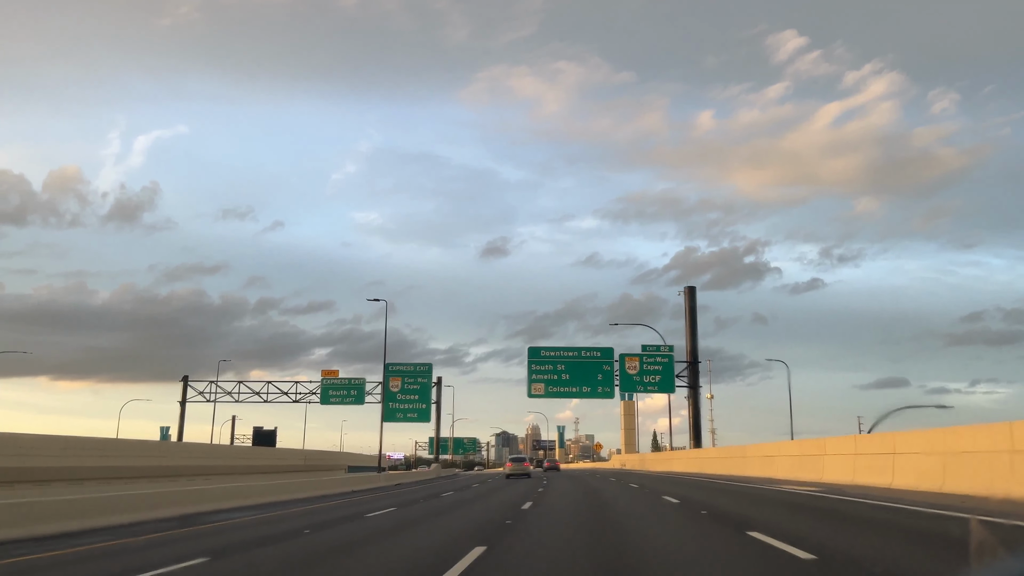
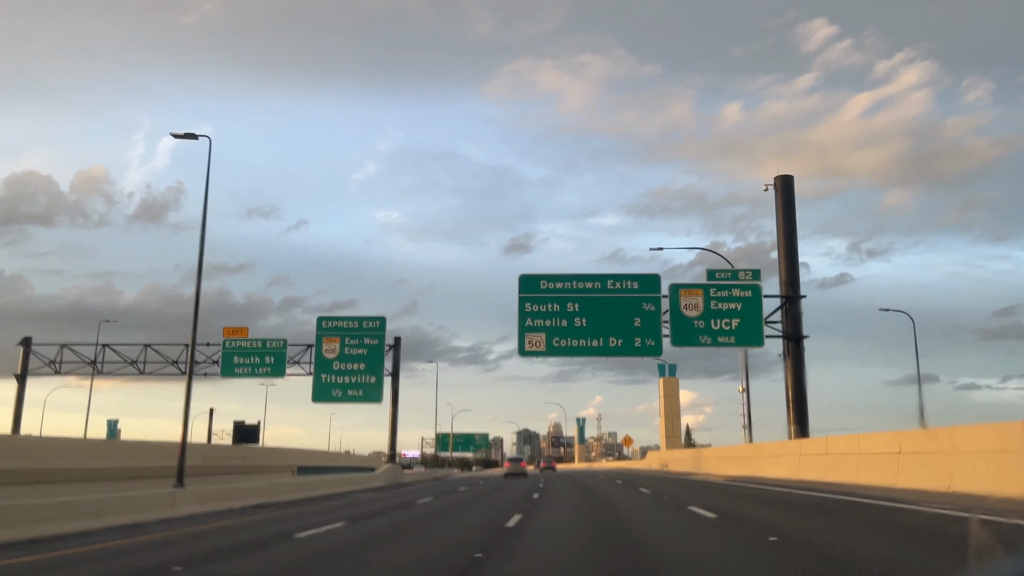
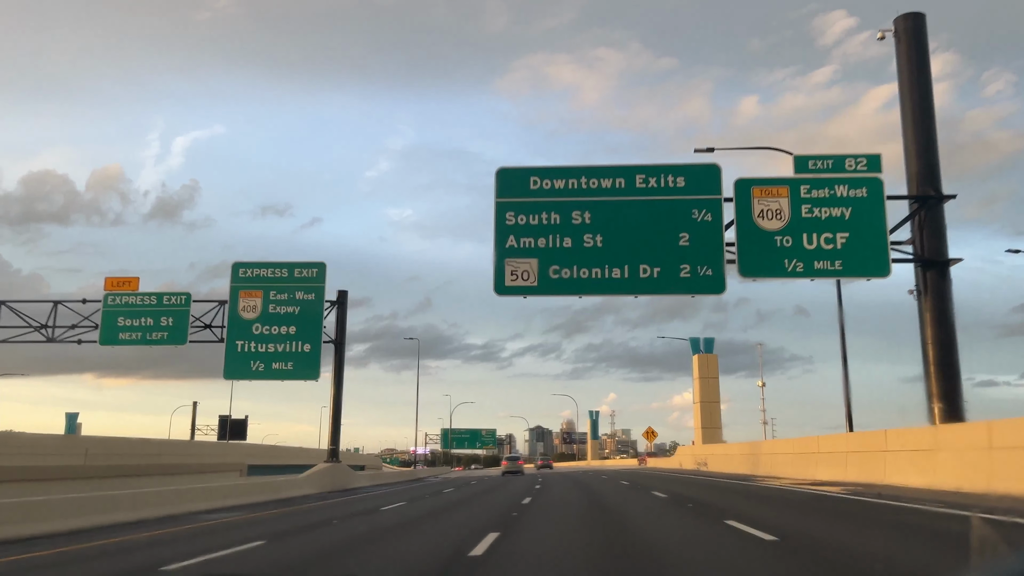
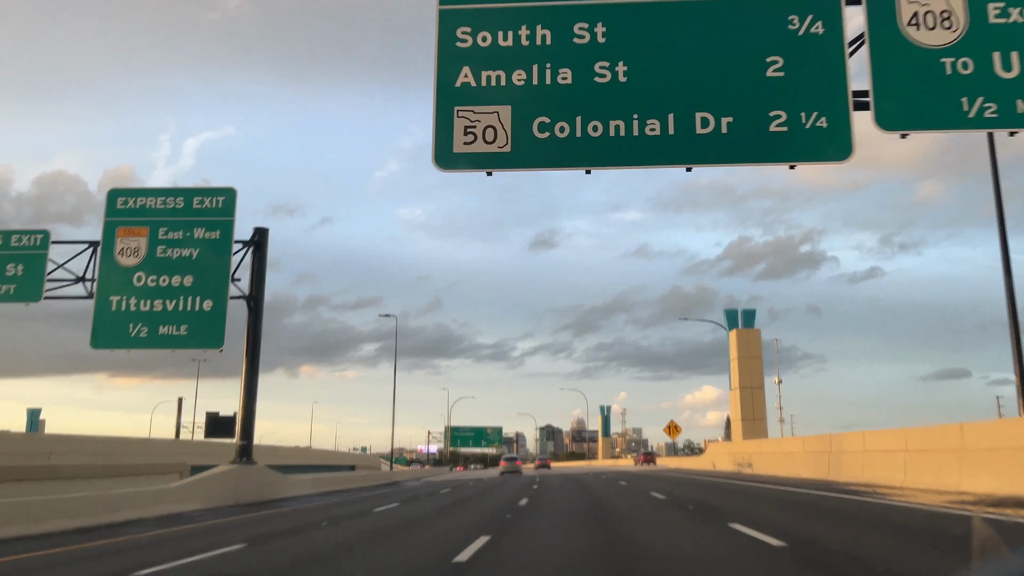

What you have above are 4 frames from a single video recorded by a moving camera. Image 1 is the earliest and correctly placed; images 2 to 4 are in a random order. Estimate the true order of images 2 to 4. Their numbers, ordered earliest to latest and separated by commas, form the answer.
2, 3, 4
